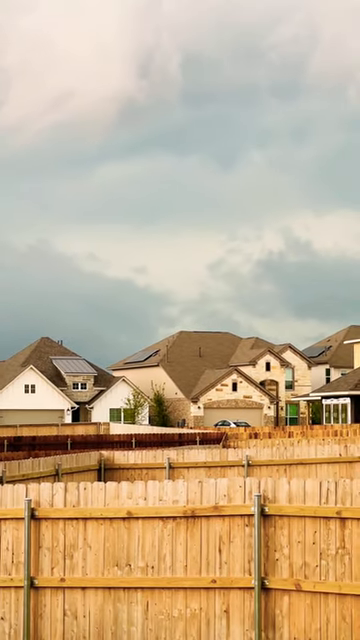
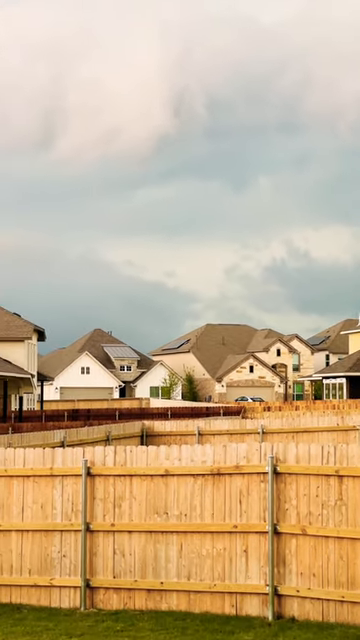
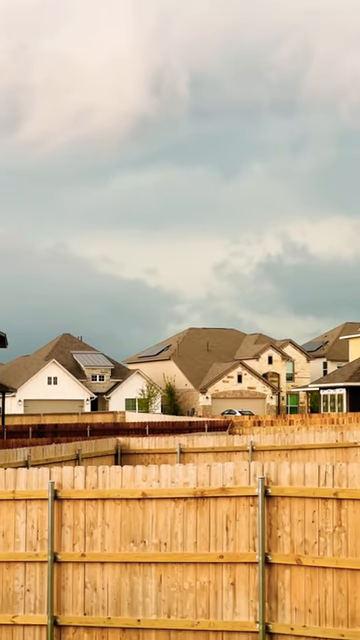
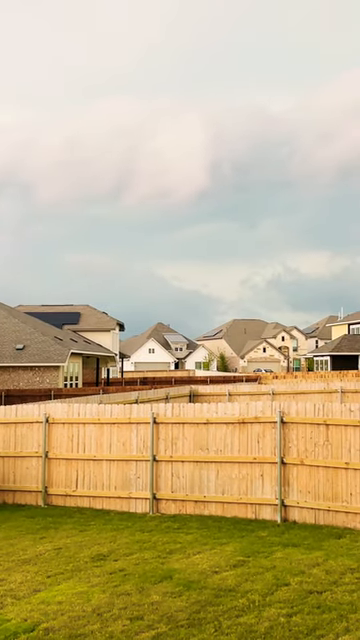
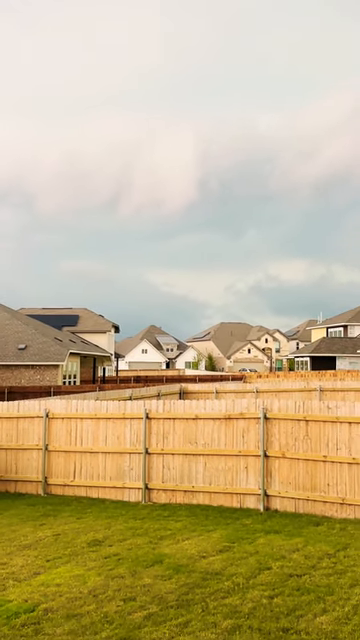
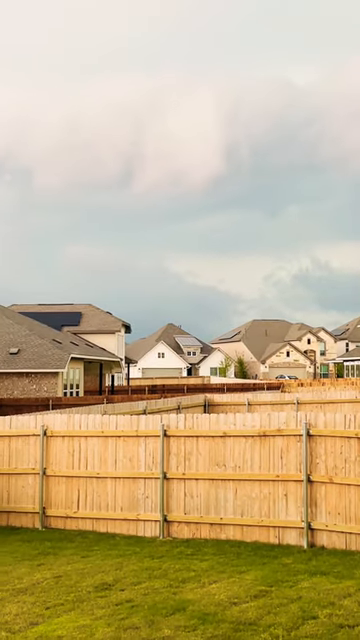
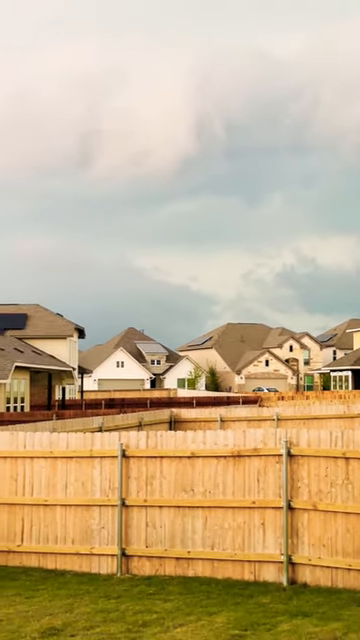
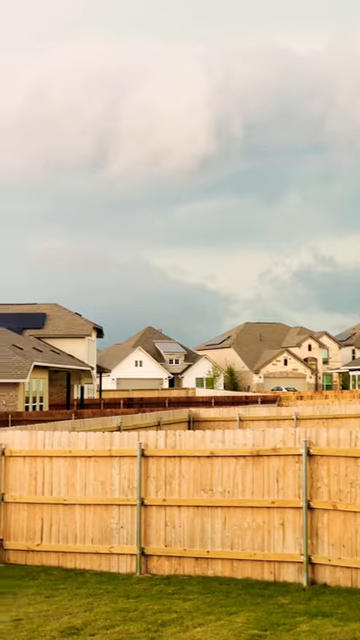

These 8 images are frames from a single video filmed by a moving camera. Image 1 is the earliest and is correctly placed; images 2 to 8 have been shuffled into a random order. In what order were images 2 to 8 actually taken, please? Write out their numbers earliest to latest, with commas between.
3, 2, 7, 8, 6, 4, 5
